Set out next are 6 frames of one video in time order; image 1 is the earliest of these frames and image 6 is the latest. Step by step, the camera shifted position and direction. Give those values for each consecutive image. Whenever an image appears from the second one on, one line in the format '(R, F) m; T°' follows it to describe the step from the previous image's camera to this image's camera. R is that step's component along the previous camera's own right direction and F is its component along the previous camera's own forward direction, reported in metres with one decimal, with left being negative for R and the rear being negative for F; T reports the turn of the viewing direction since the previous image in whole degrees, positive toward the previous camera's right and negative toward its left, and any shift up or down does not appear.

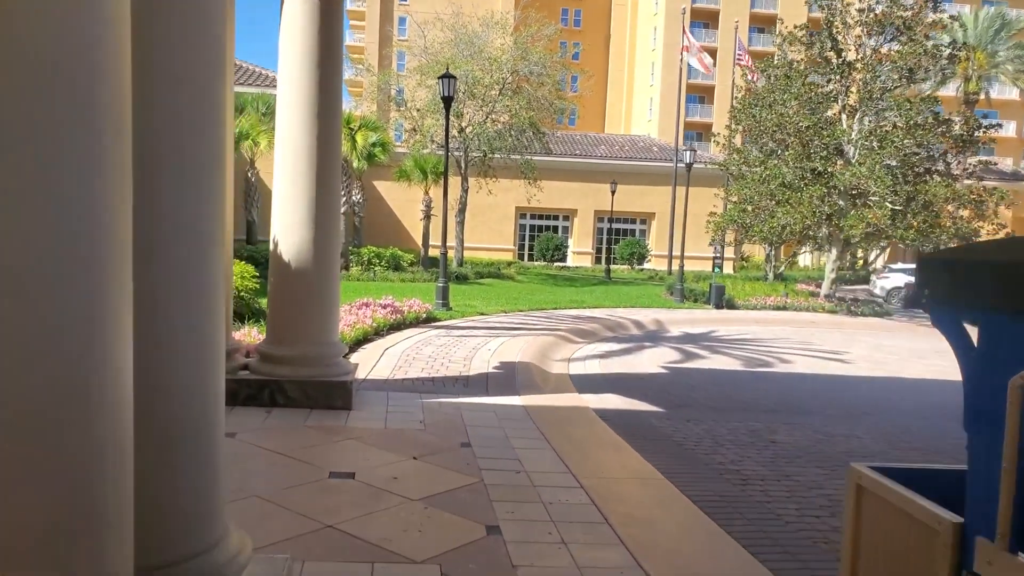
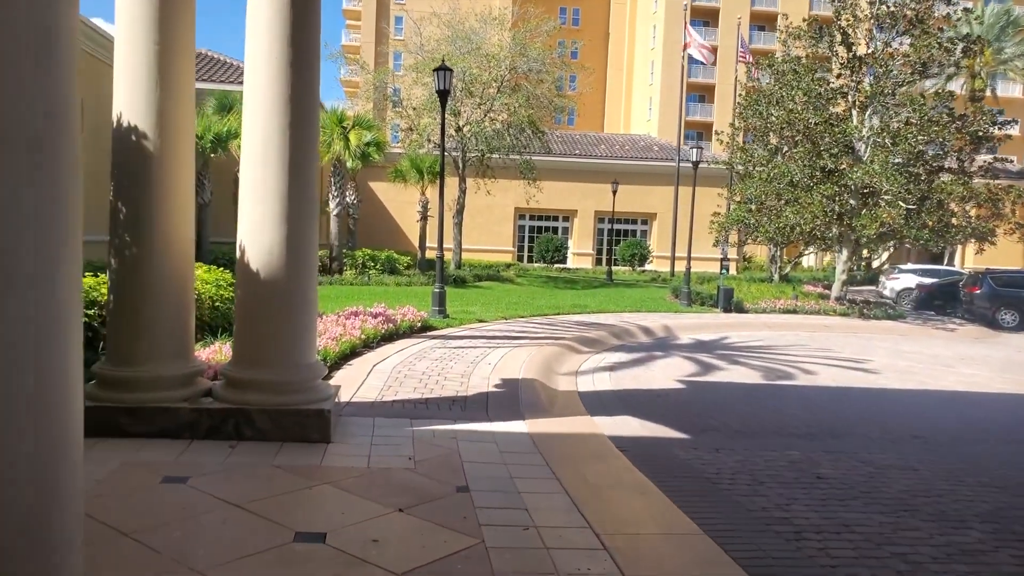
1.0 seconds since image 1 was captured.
(0.0, +0.8) m; 0°
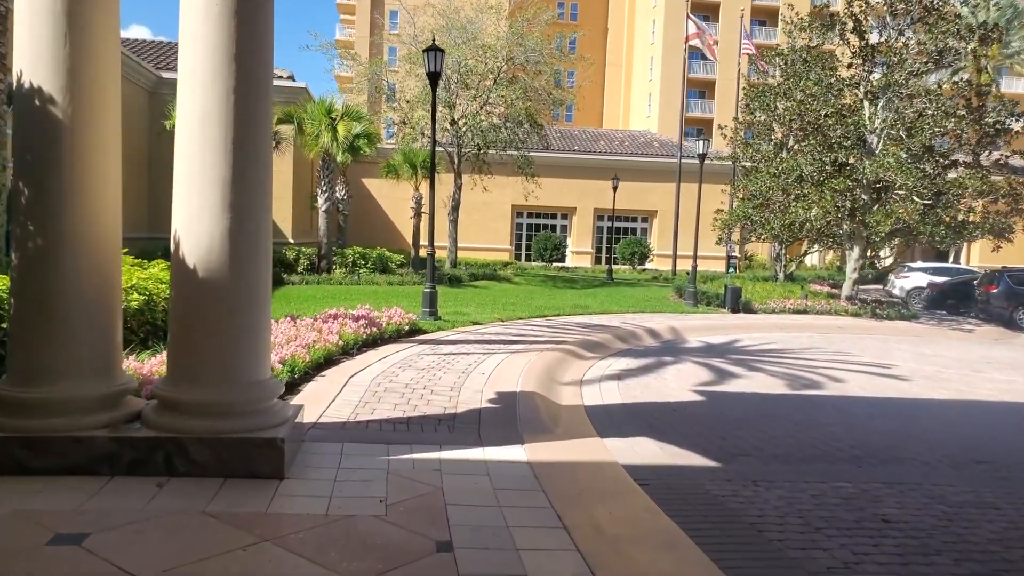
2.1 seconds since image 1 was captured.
(0.0, +1.0) m; 0°
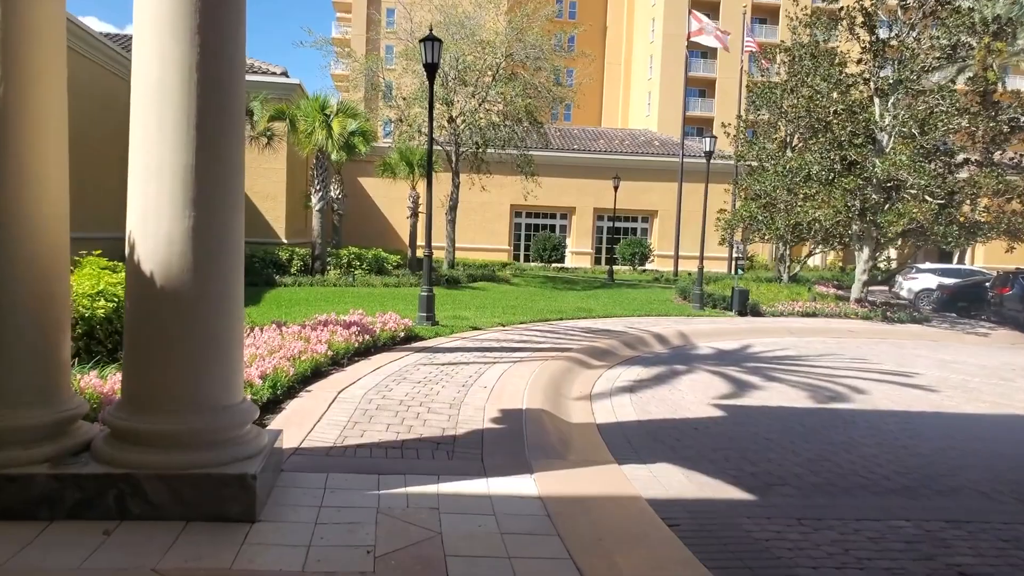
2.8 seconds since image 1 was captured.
(-0.1, +0.6) m; 0°
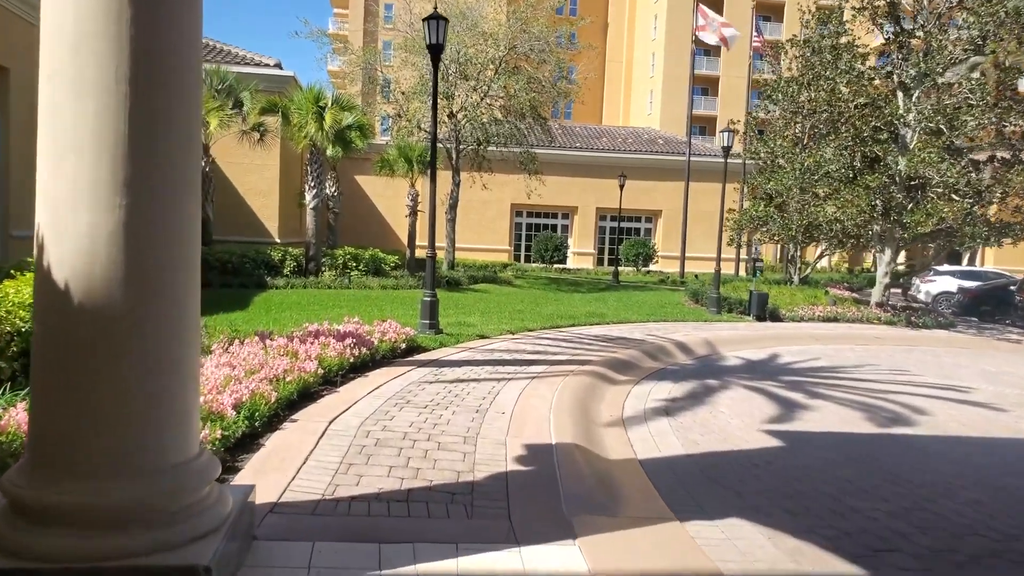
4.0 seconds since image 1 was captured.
(-0.2, +1.1) m; 0°
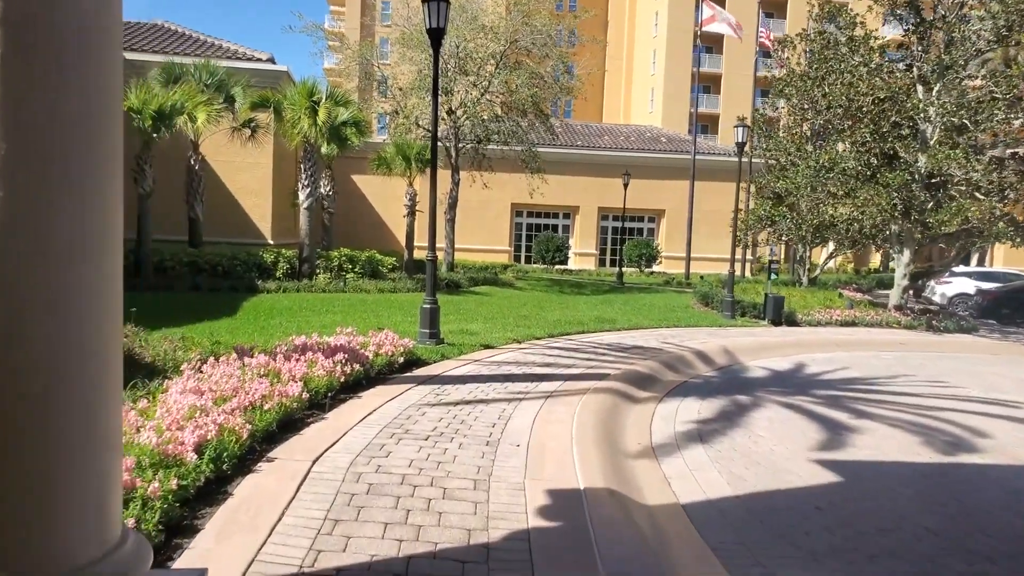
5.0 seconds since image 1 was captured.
(-0.1, +0.9) m; 0°
